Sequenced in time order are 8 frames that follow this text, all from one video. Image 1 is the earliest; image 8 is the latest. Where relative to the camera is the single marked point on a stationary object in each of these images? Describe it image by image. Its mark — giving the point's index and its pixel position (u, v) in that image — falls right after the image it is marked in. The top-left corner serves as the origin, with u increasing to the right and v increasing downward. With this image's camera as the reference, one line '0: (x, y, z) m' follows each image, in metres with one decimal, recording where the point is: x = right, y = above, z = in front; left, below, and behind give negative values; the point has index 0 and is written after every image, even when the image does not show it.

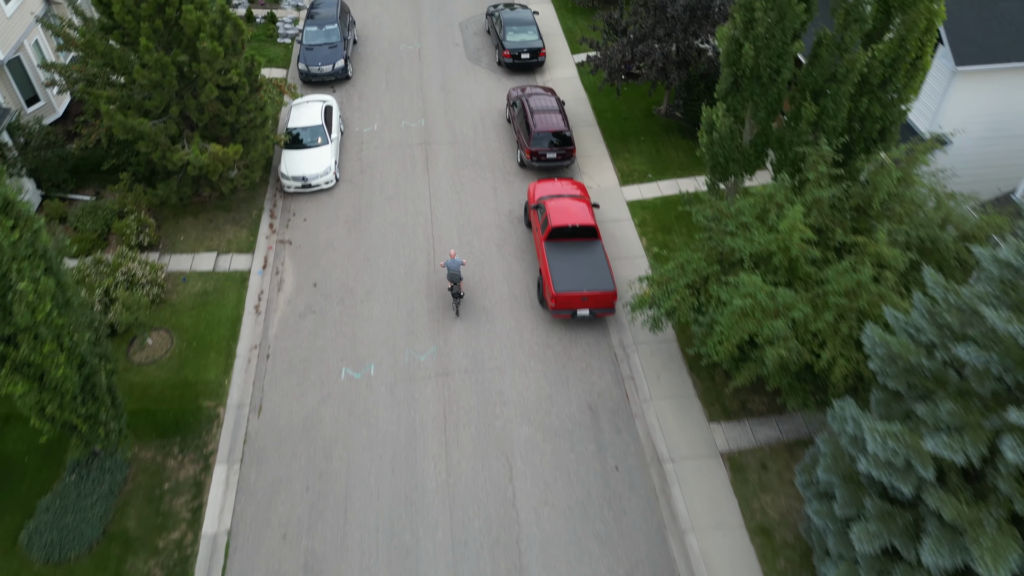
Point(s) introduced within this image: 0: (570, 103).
0: (+1.6, +5.1, +19.6) m
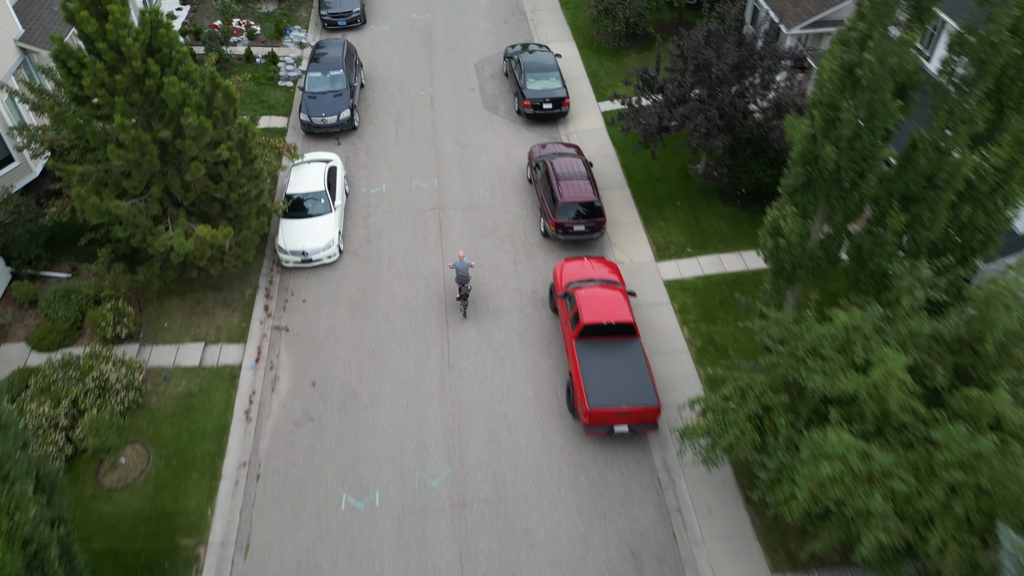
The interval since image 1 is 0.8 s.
0: (+2.1, +3.3, +17.9) m
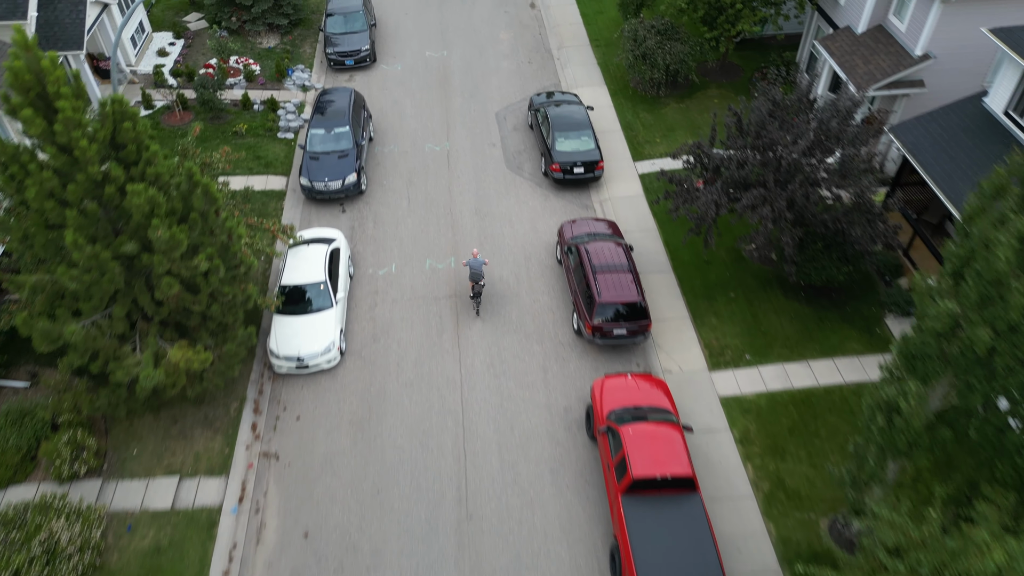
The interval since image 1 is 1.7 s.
0: (+2.7, +1.2, +15.7) m
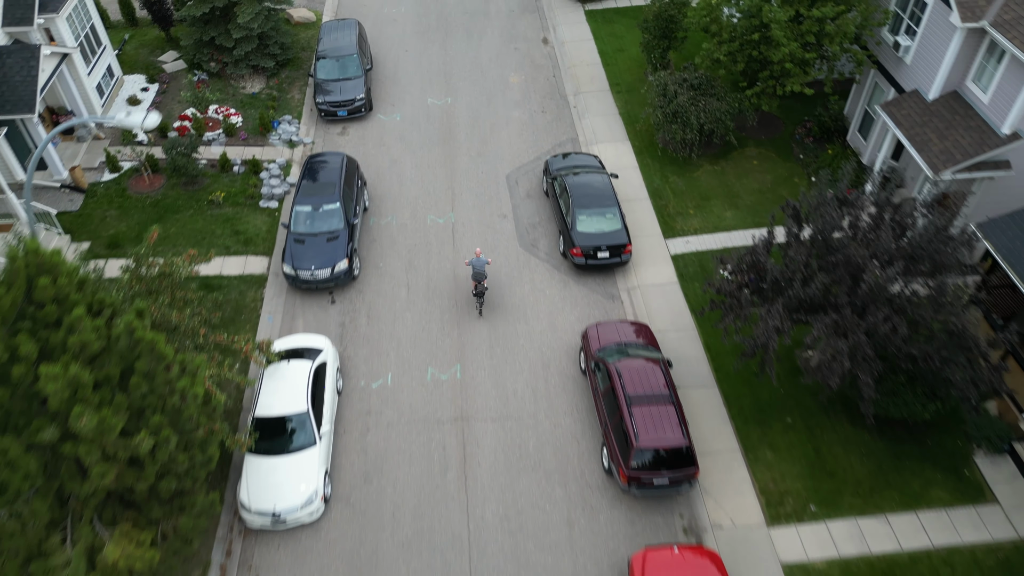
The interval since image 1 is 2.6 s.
0: (+3.0, -0.9, +13.5) m
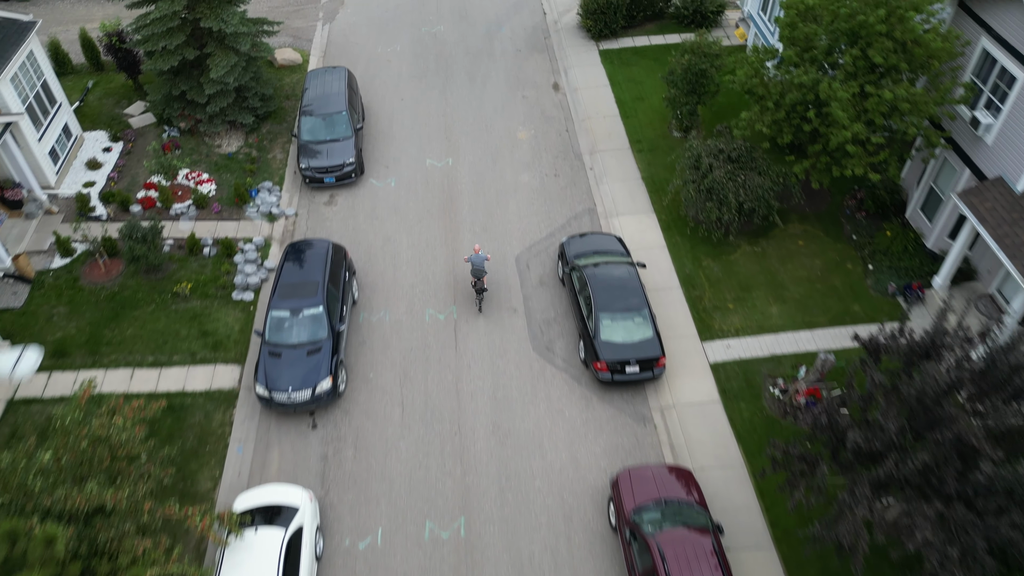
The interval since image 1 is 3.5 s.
0: (+3.3, -3.0, +11.4) m
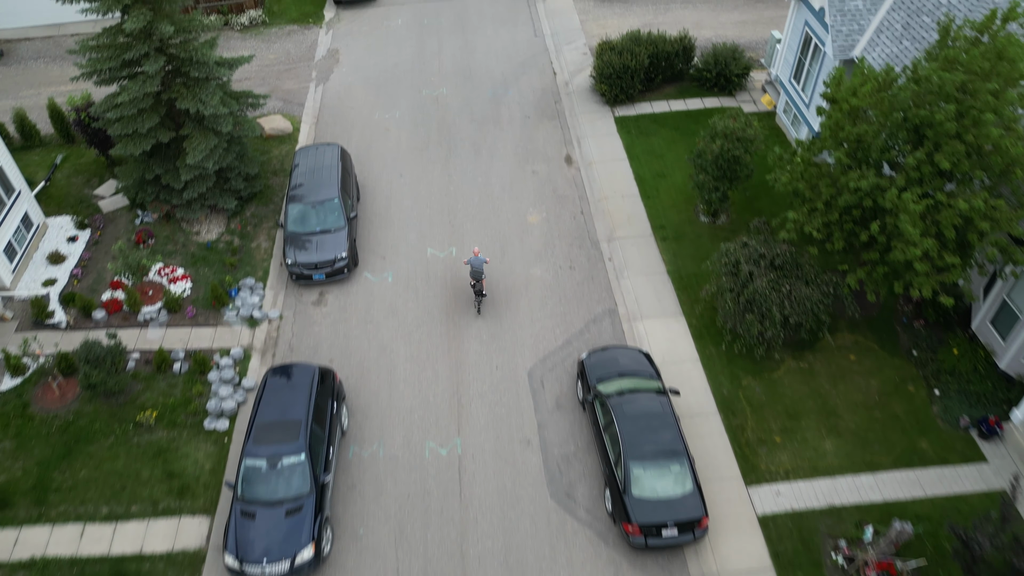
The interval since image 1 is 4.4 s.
0: (+3.5, -5.2, +9.5) m
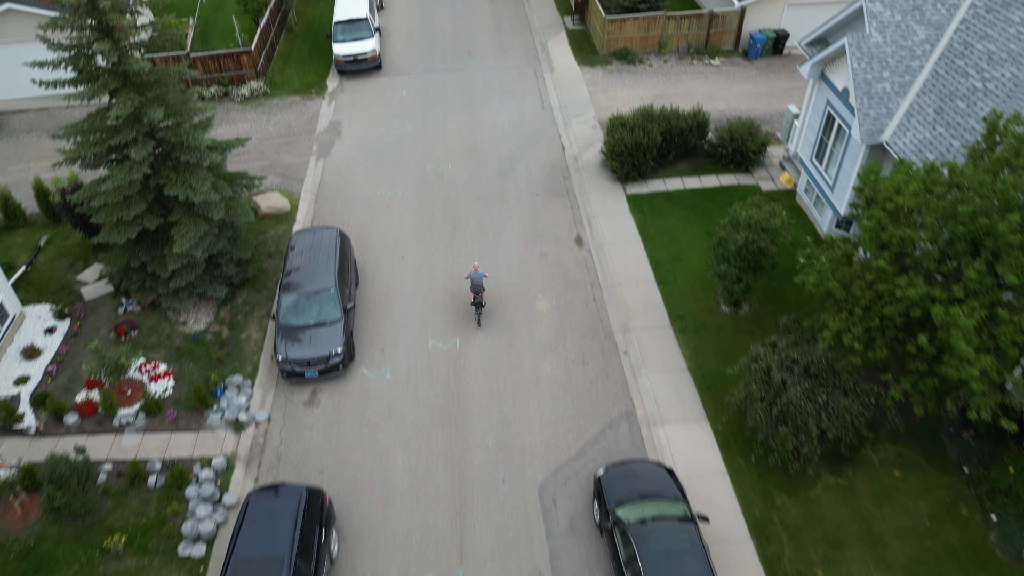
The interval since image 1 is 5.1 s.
0: (+3.6, -6.8, +8.0) m
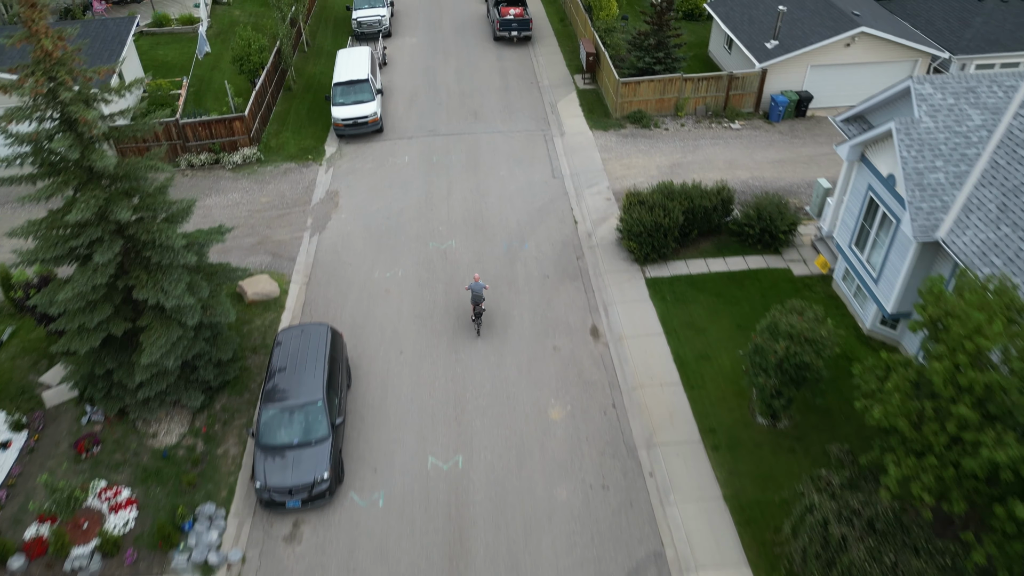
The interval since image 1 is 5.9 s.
0: (+3.7, -8.6, +6.1) m
